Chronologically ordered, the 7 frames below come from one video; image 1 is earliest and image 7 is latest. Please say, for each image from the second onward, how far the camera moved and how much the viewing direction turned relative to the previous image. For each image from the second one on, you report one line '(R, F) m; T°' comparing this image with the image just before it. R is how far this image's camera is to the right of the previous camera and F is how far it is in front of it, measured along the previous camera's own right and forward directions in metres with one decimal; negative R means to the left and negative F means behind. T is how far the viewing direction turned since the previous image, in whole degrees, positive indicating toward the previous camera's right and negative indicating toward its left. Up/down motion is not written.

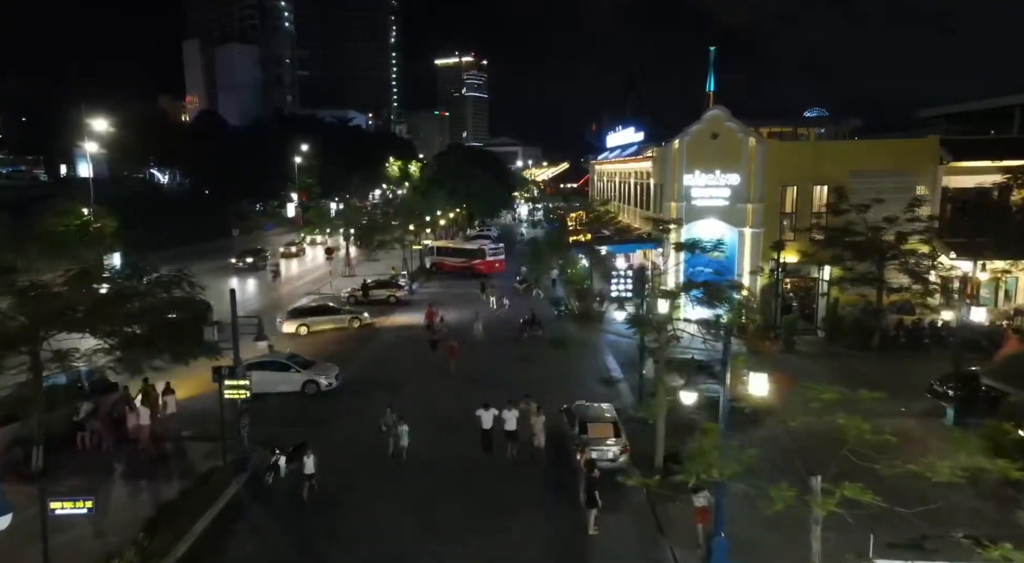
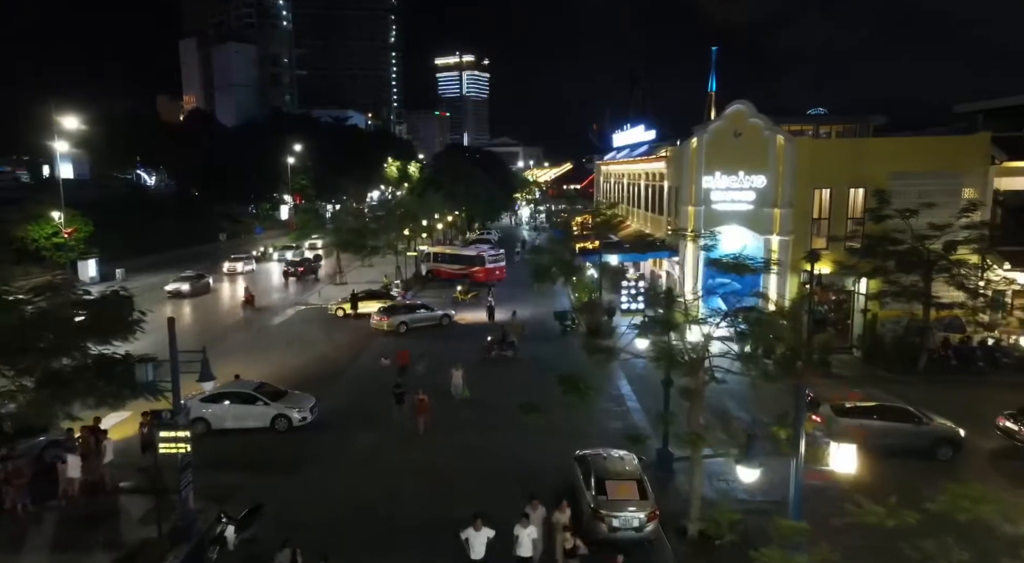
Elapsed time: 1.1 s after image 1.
(0.0, +2.7) m; 0°
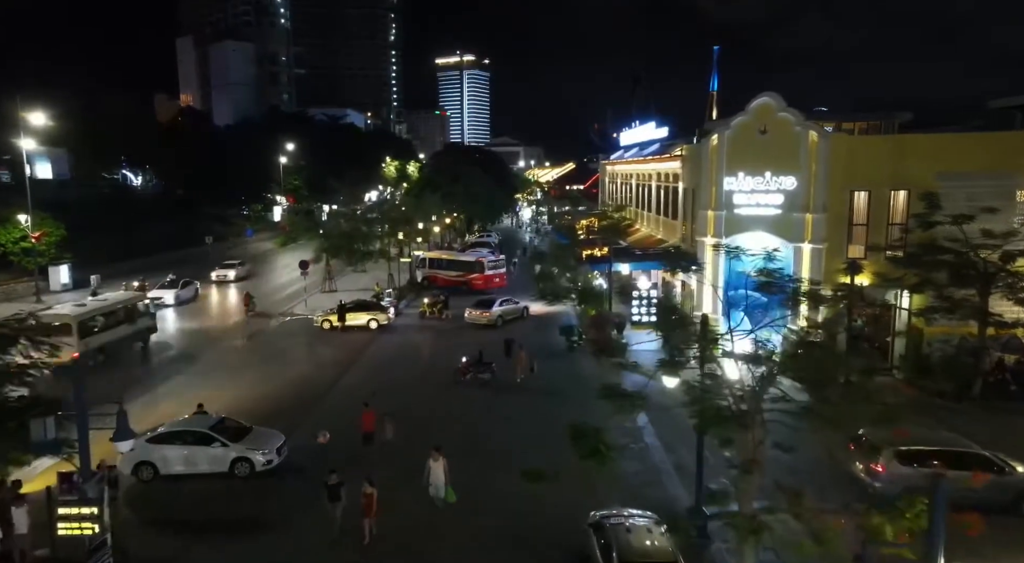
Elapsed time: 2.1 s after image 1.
(0.0, +2.6) m; 0°
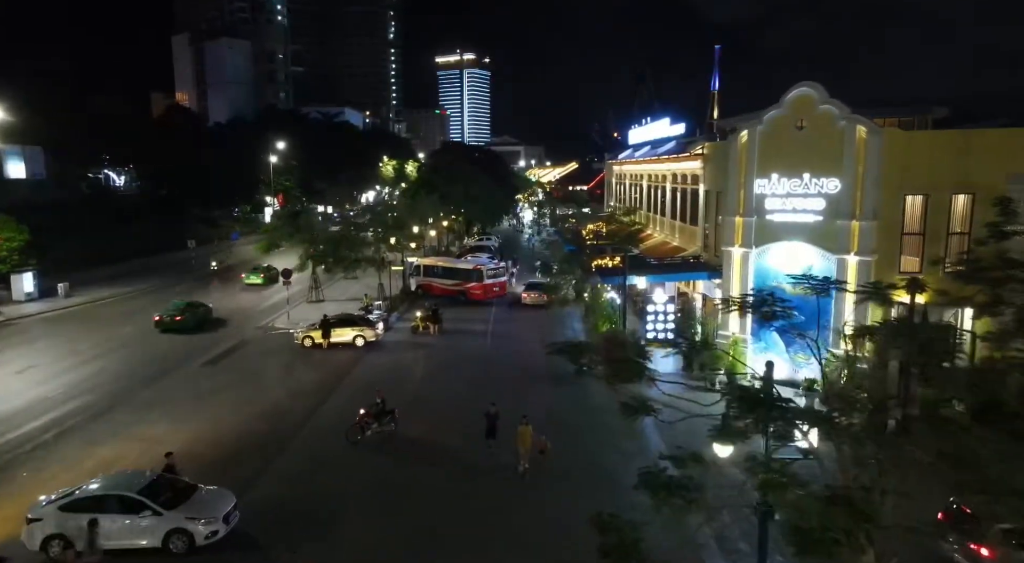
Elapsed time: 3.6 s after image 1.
(0.0, +2.9) m; 0°
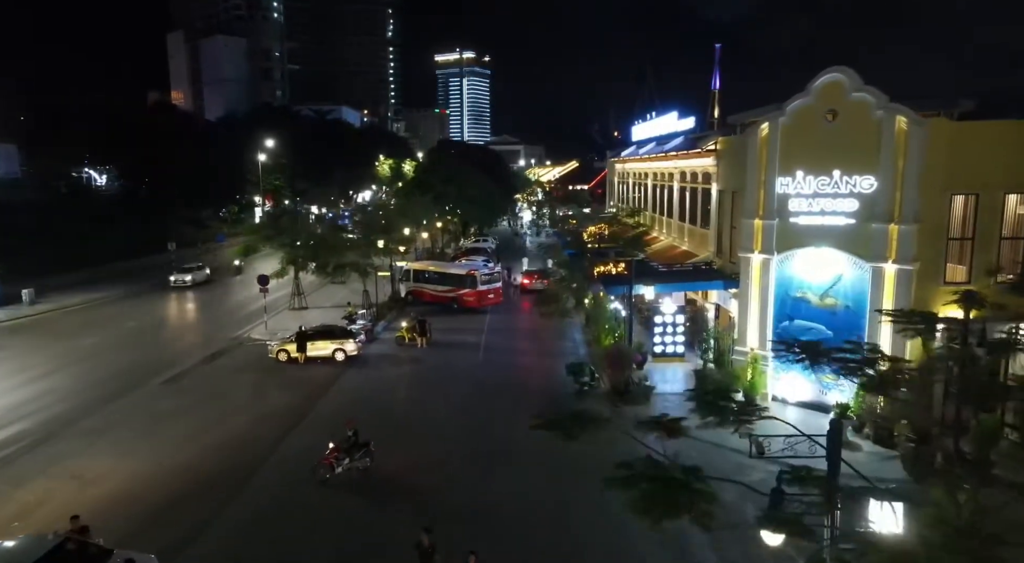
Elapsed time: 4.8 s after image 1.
(+0.2, +2.3) m; 0°
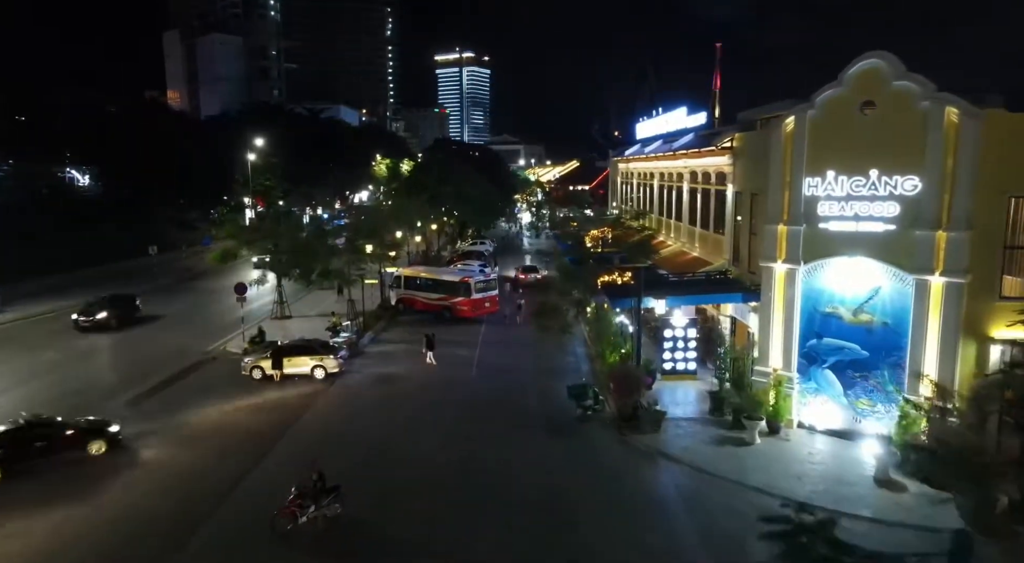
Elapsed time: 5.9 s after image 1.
(+0.1, +2.1) m; 0°
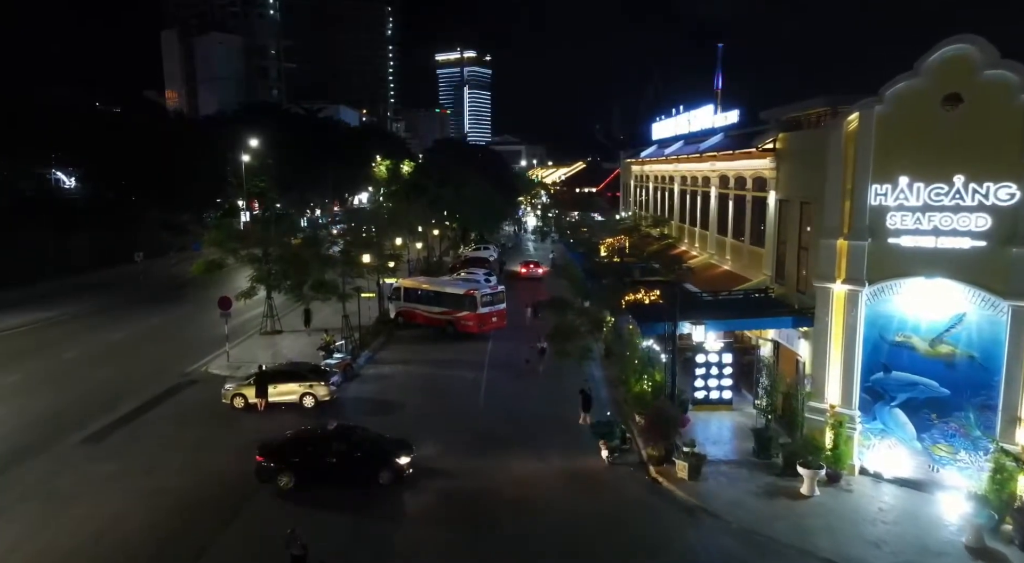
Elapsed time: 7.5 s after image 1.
(-0.3, +2.4) m; 0°
